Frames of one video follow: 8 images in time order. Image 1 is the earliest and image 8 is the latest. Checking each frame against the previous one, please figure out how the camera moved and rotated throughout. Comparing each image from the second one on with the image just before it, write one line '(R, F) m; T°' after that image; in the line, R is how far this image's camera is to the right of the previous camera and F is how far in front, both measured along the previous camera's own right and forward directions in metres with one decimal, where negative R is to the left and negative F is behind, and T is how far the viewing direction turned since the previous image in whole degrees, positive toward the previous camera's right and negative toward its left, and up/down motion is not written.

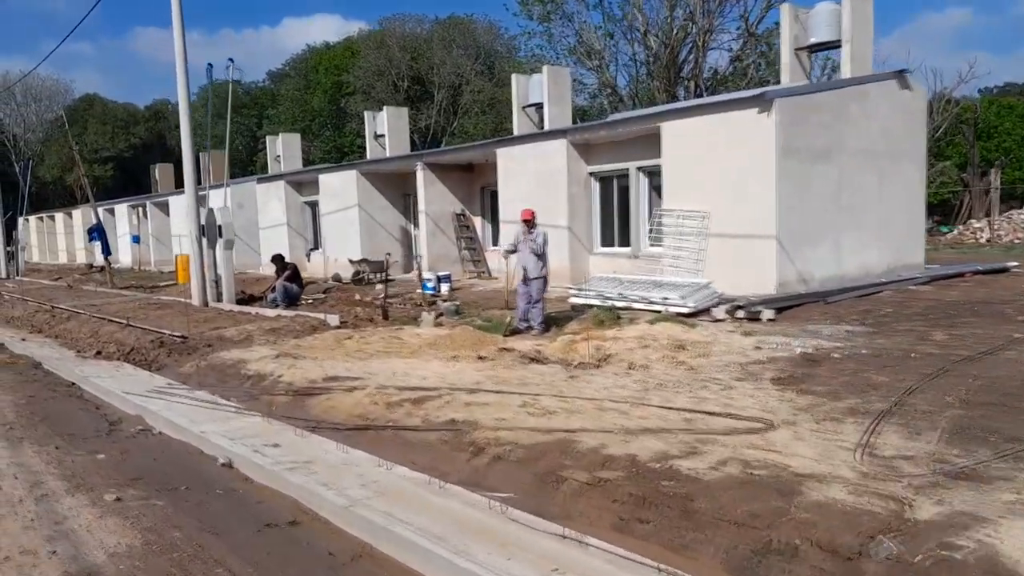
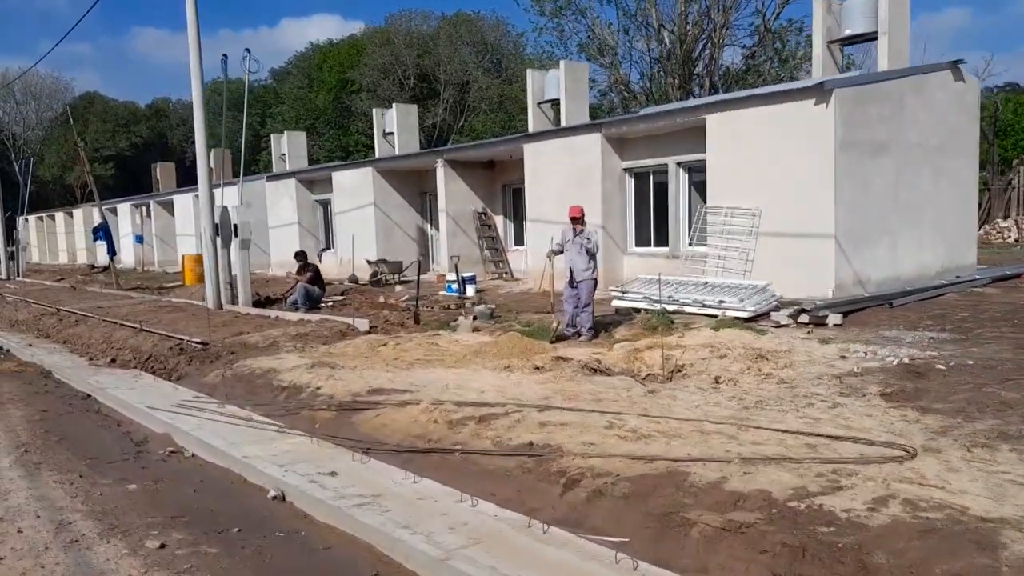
(-0.6, +0.8) m; 0°
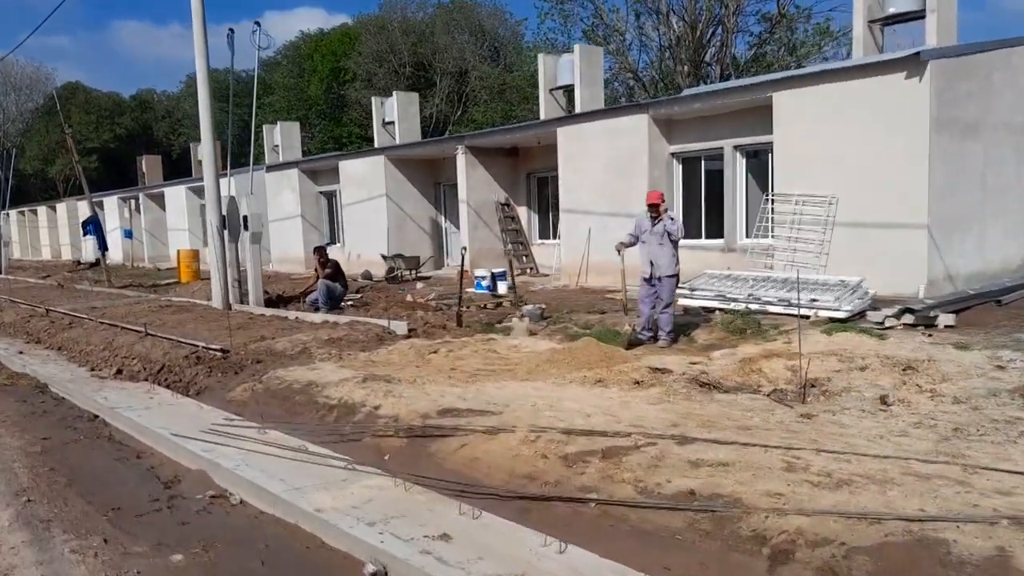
(-0.9, +1.3) m; +1°
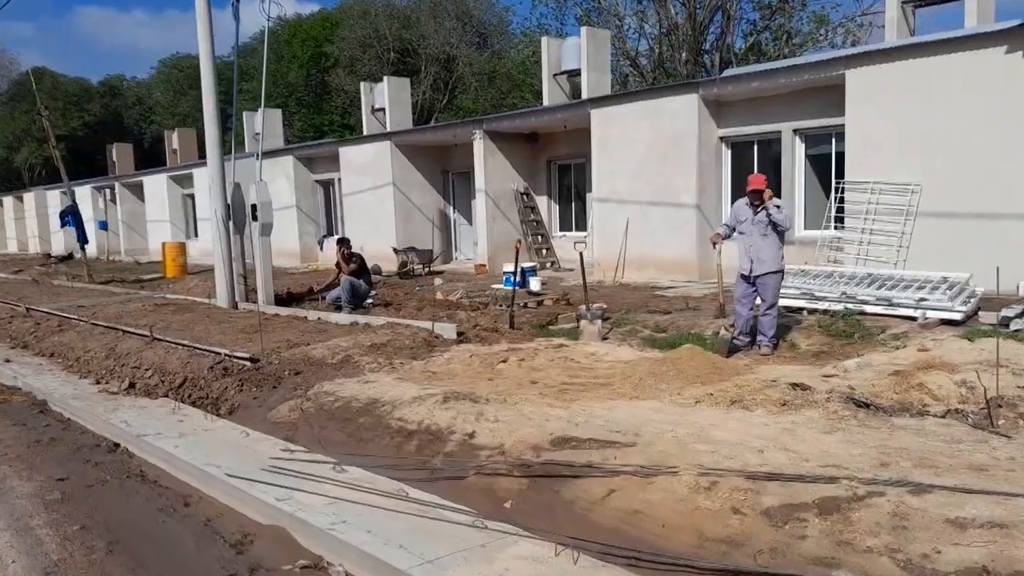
(-1.0, +1.2) m; +2°
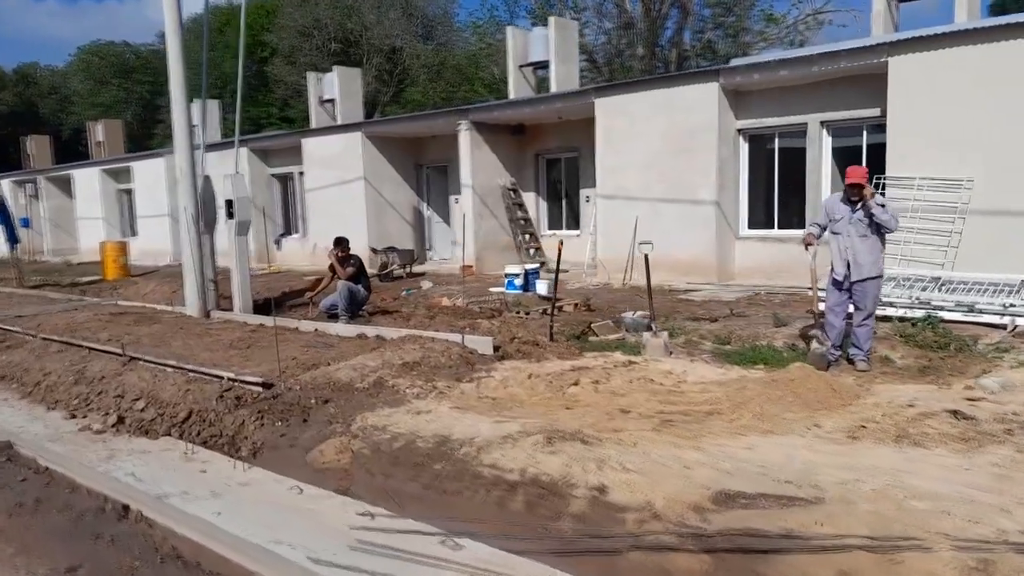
(-1.1, +1.2) m; +5°
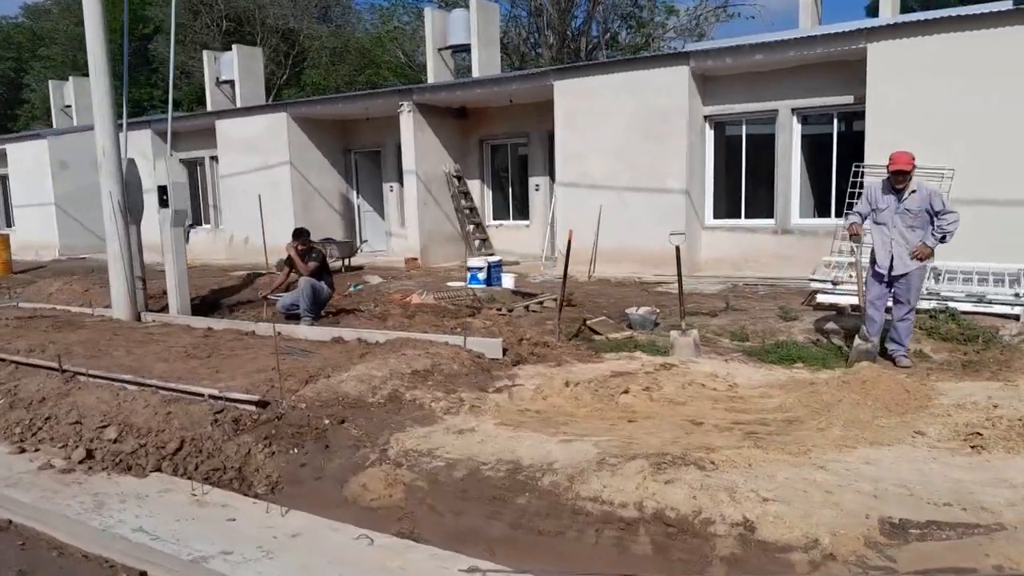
(-1.1, +0.8) m; +8°
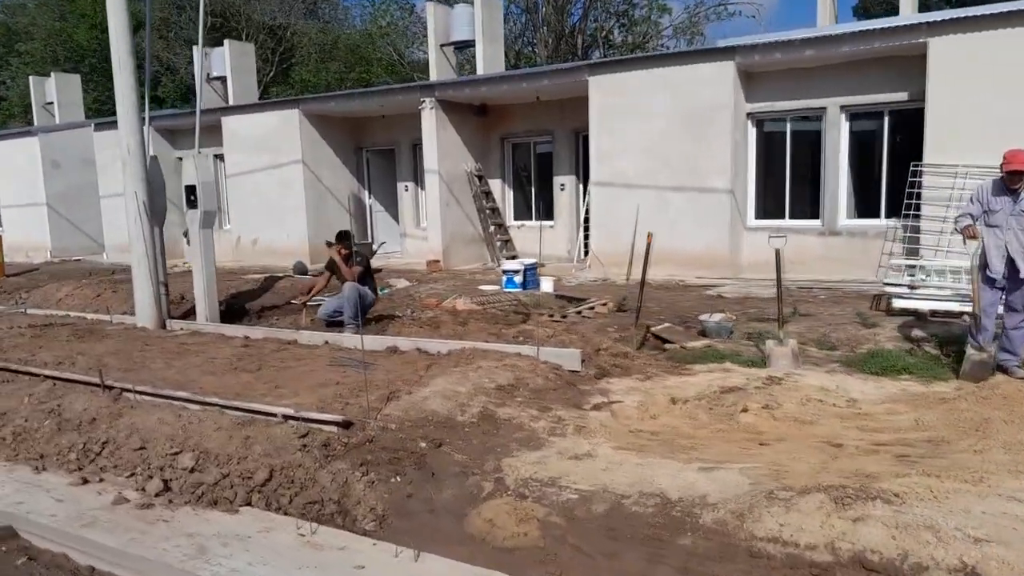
(-0.9, +0.5) m; +2°
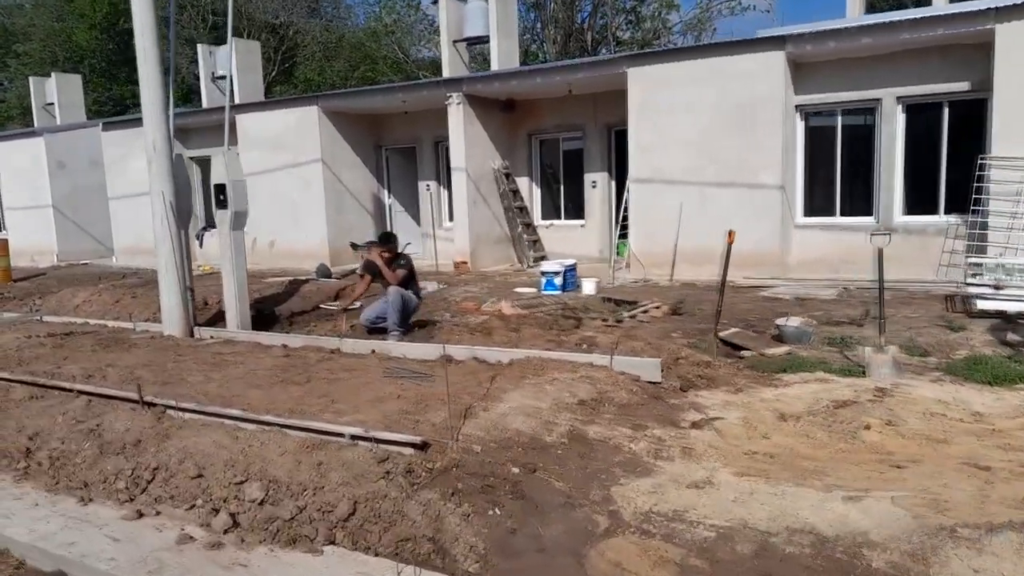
(-0.6, +0.5) m; 0°
